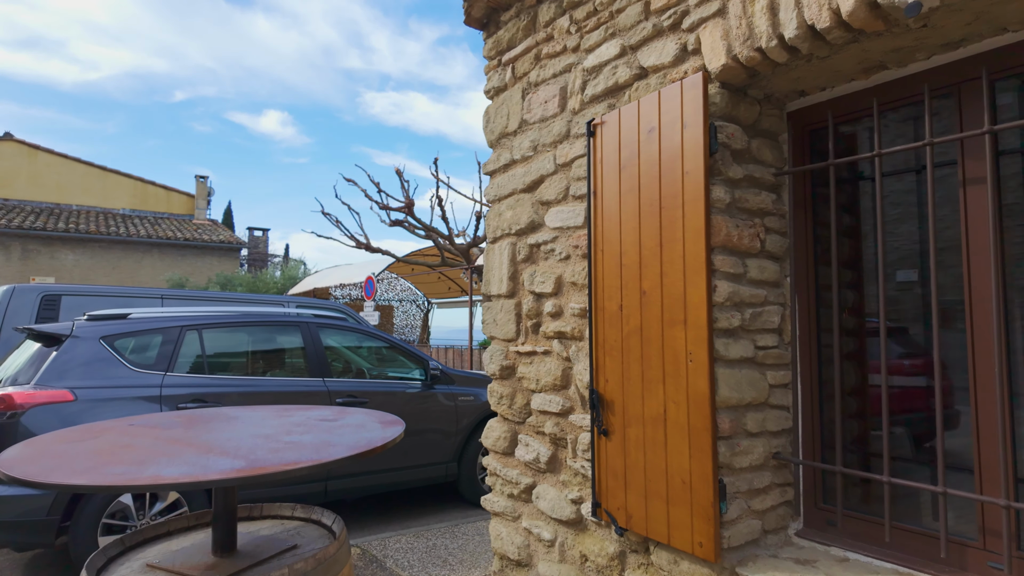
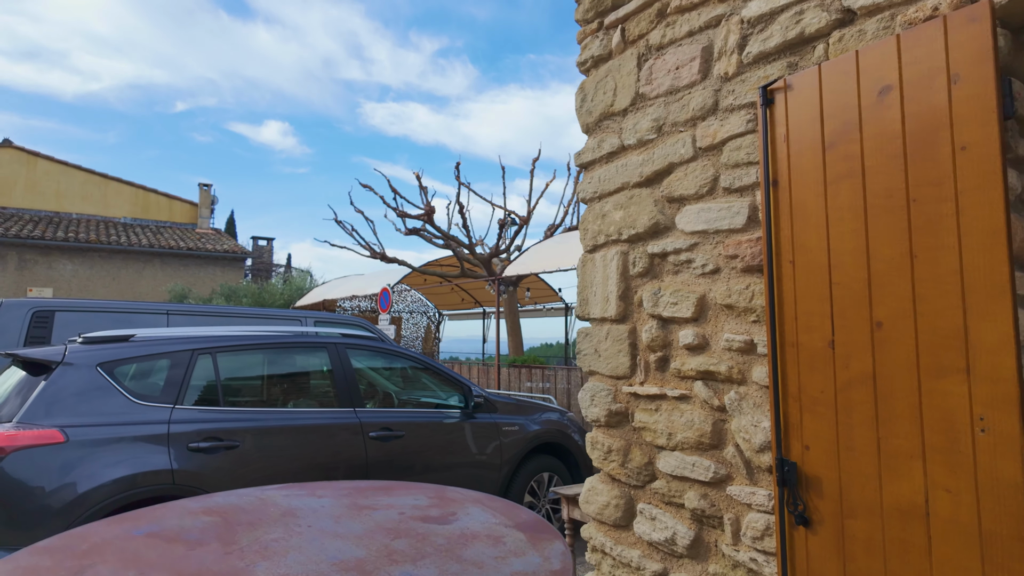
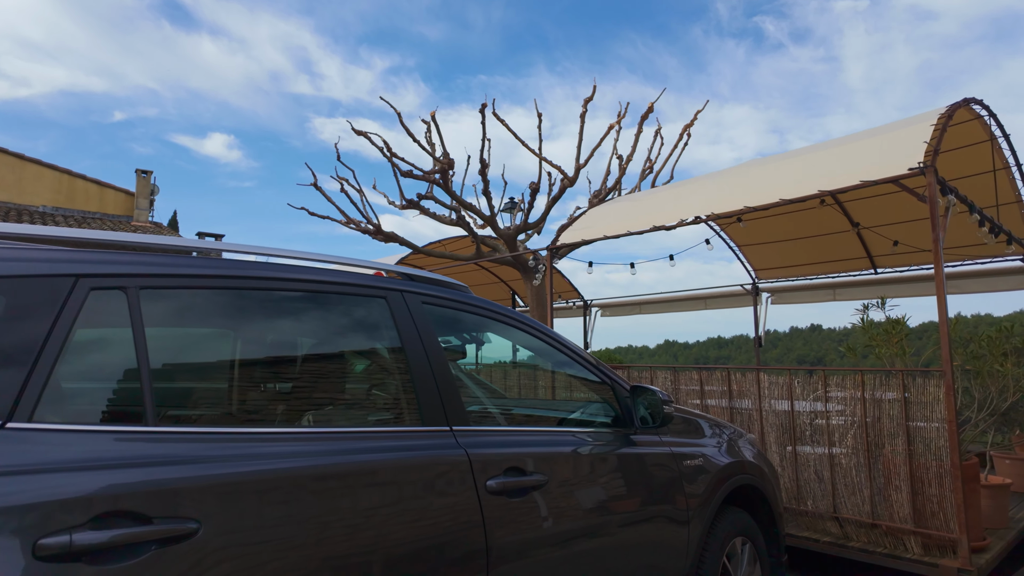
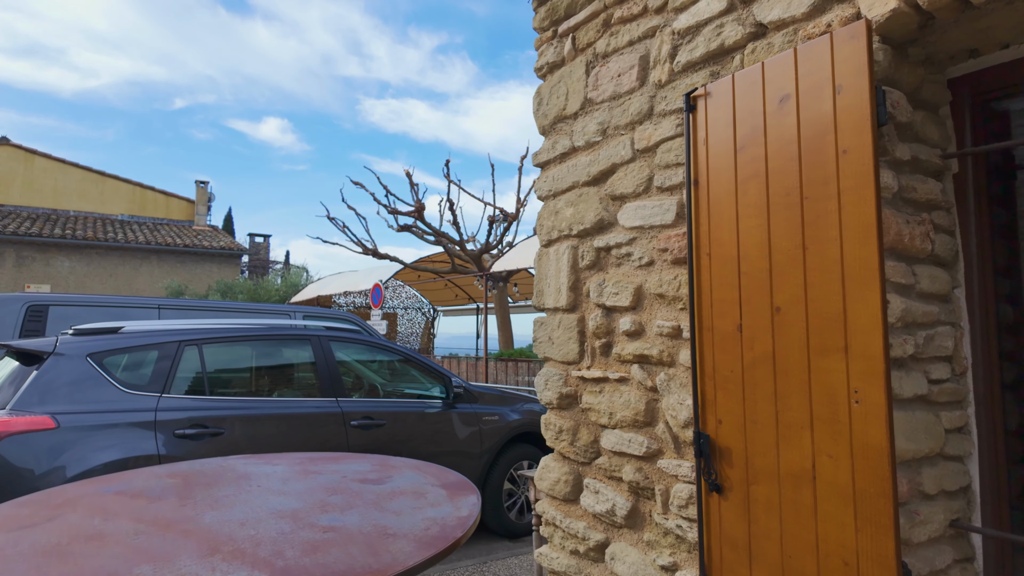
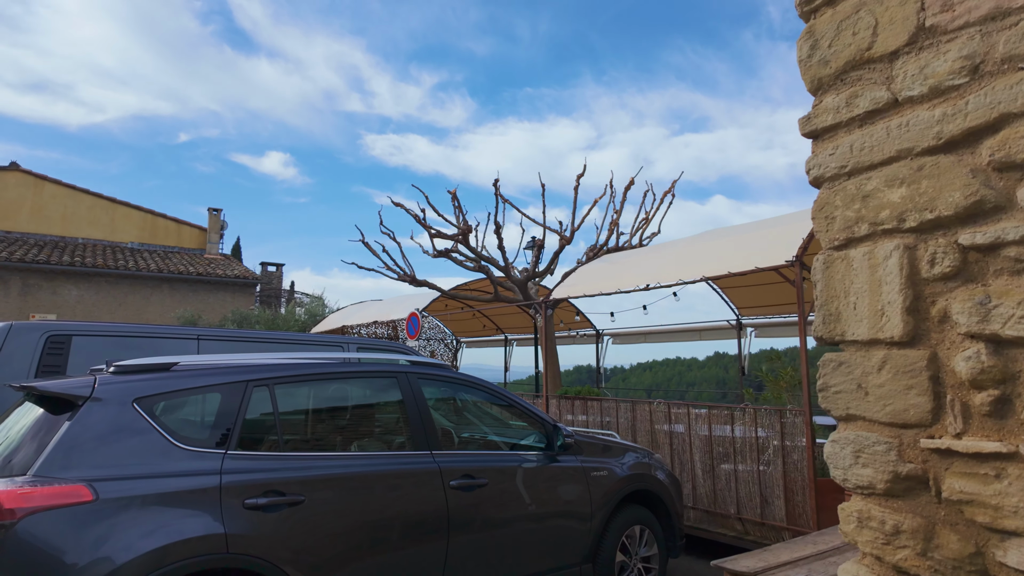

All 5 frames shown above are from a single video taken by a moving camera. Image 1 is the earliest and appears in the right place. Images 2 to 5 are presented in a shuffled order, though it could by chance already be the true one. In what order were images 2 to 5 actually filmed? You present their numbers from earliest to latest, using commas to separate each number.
4, 2, 5, 3
